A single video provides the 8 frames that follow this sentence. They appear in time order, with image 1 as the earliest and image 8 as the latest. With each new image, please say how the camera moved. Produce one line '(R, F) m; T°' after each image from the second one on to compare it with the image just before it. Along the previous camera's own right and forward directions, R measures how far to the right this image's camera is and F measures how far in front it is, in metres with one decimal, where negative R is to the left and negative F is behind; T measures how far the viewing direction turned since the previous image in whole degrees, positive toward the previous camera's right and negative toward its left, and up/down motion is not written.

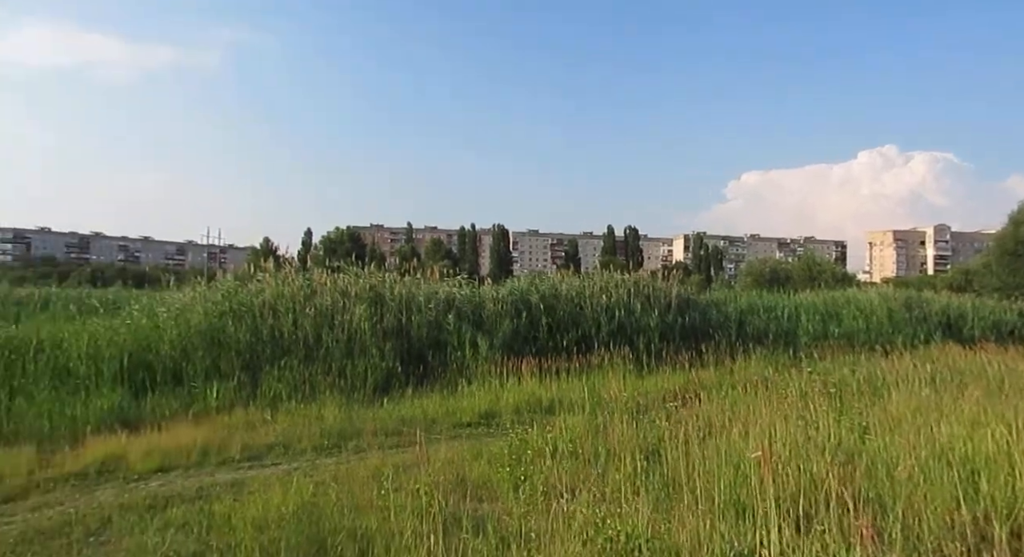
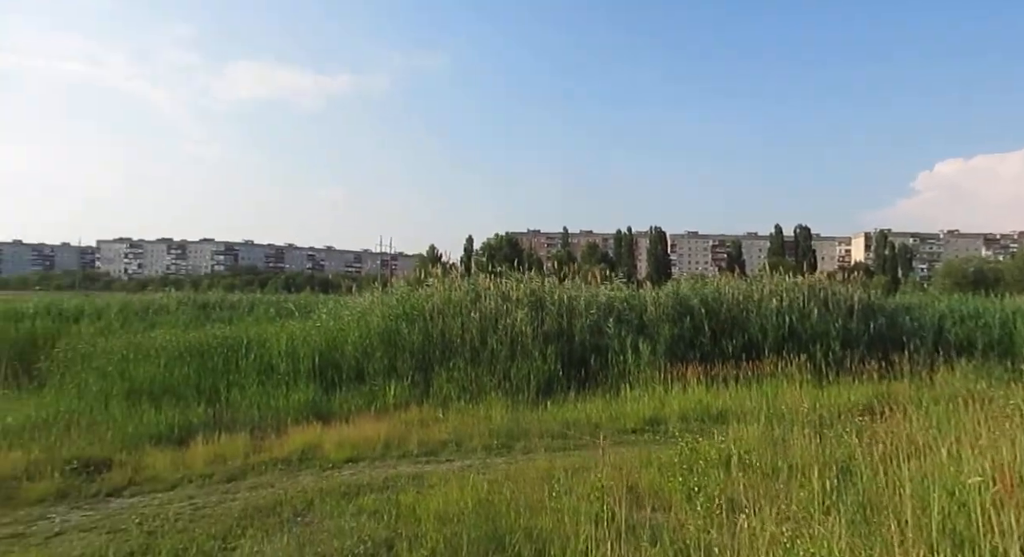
(-0.1, -0.1) m; -13°
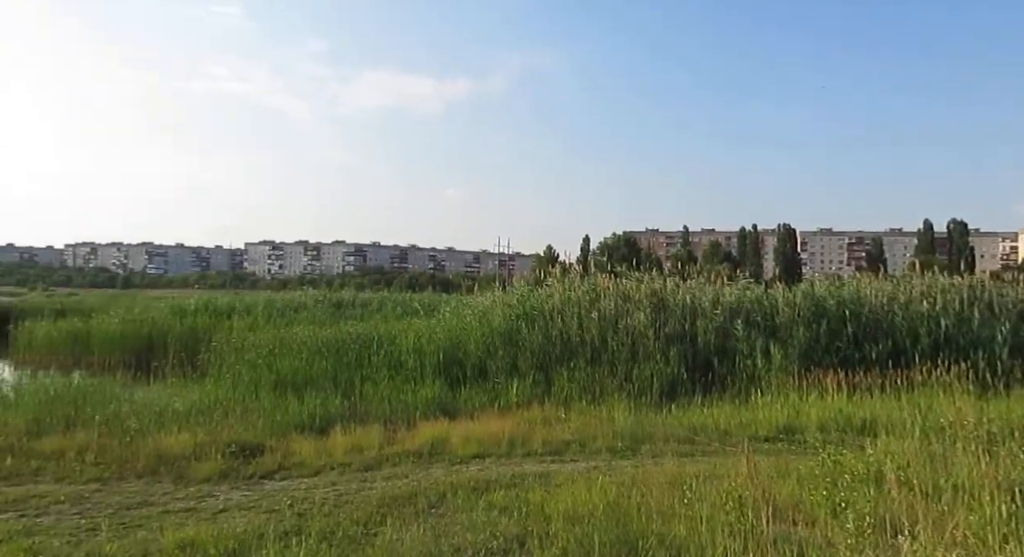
(-0.1, 0.0) m; -9°
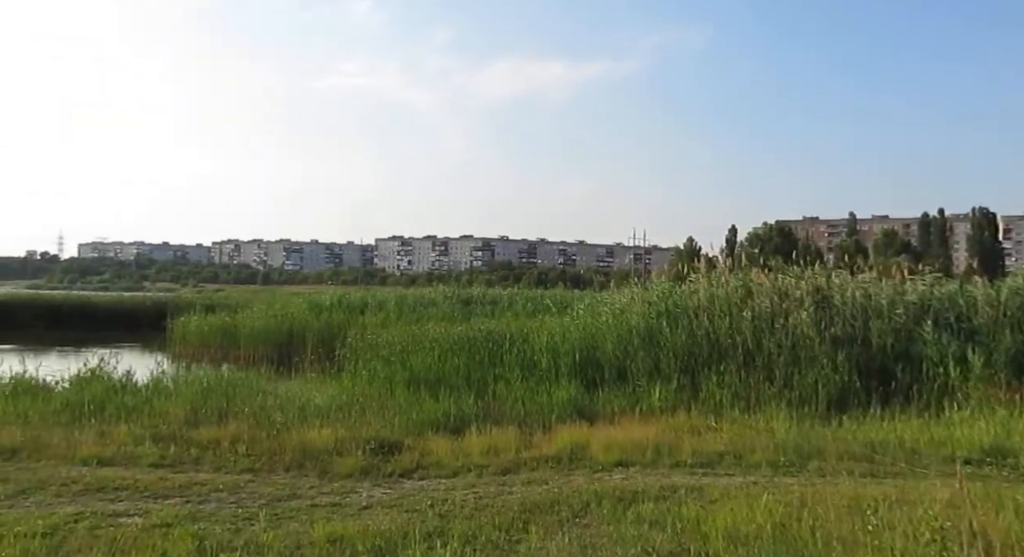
(-0.2, +0.2) m; -9°
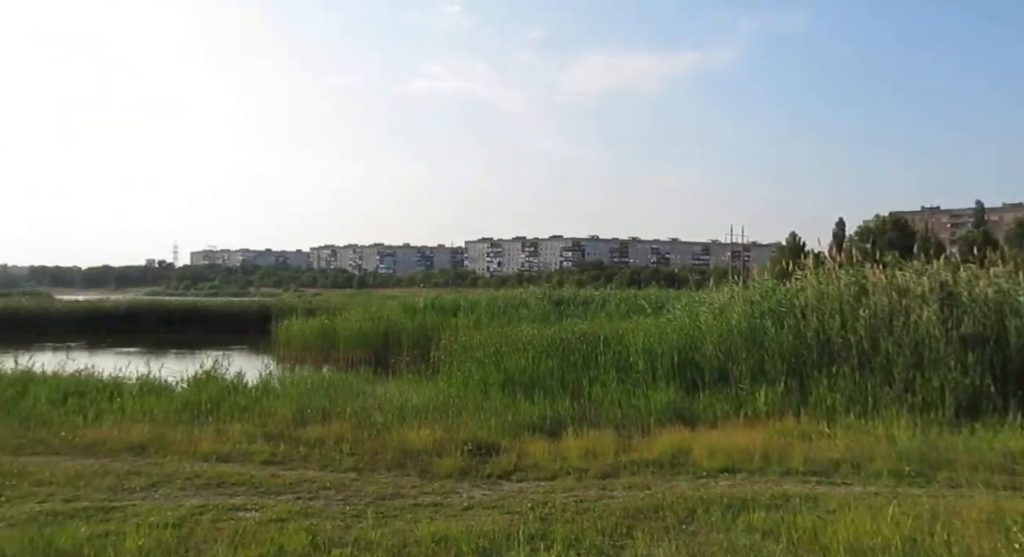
(-0.1, 0.0) m; -6°
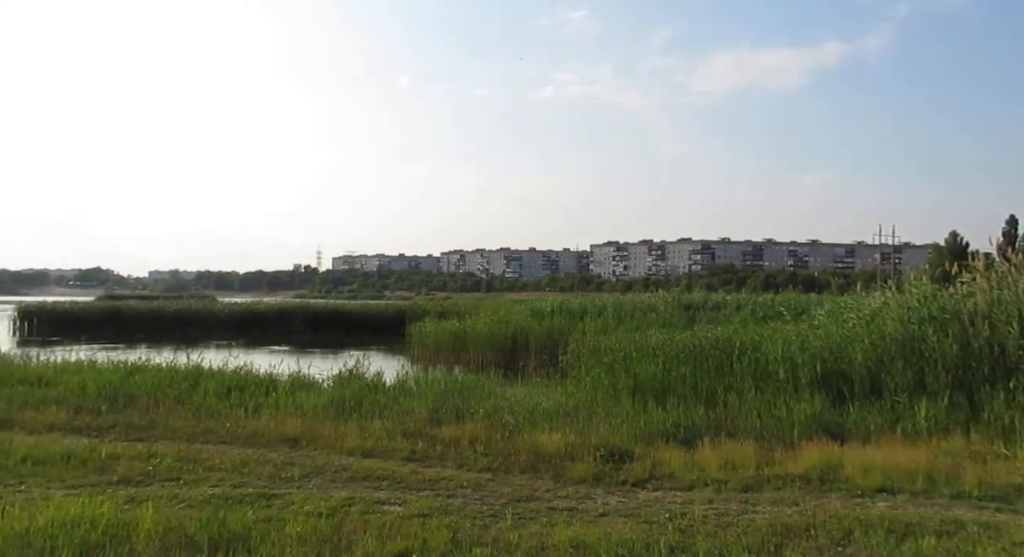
(-0.2, 0.0) m; -9°
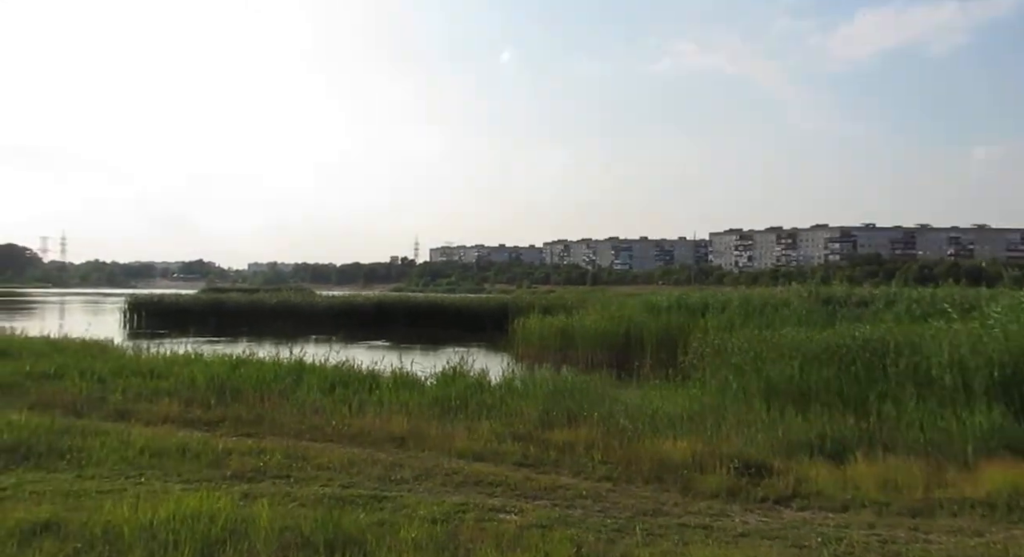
(-0.2, +0.8) m; -8°
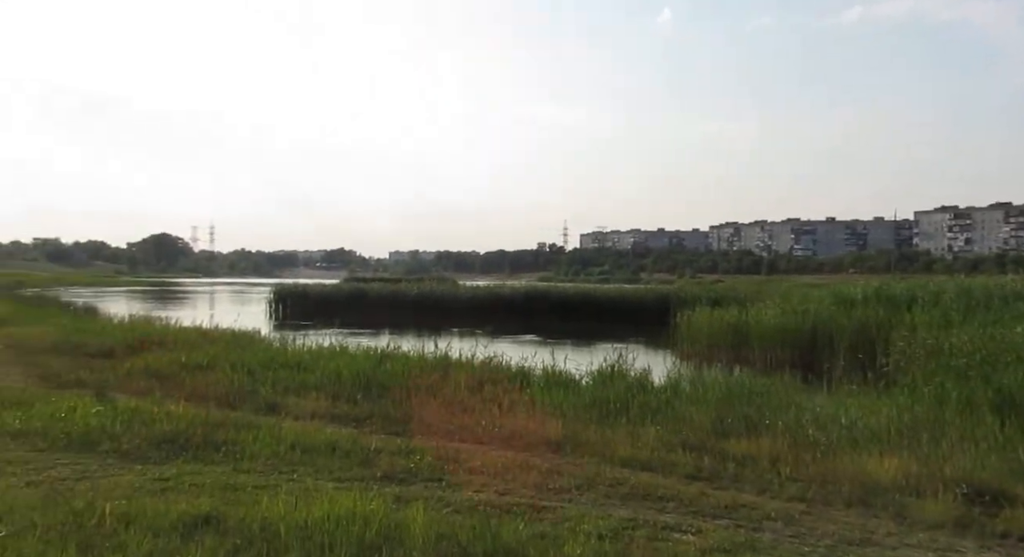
(-0.3, +0.9) m; -11°
